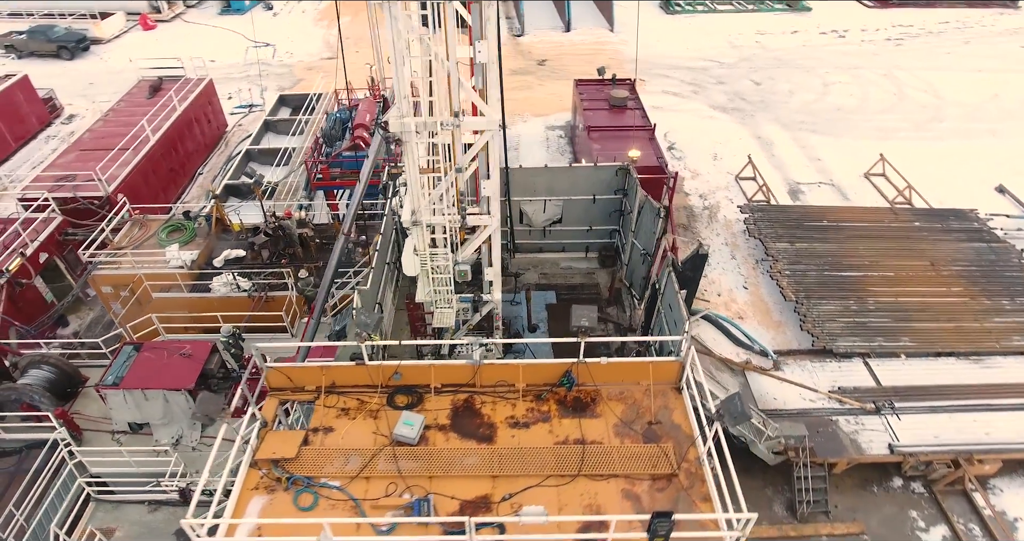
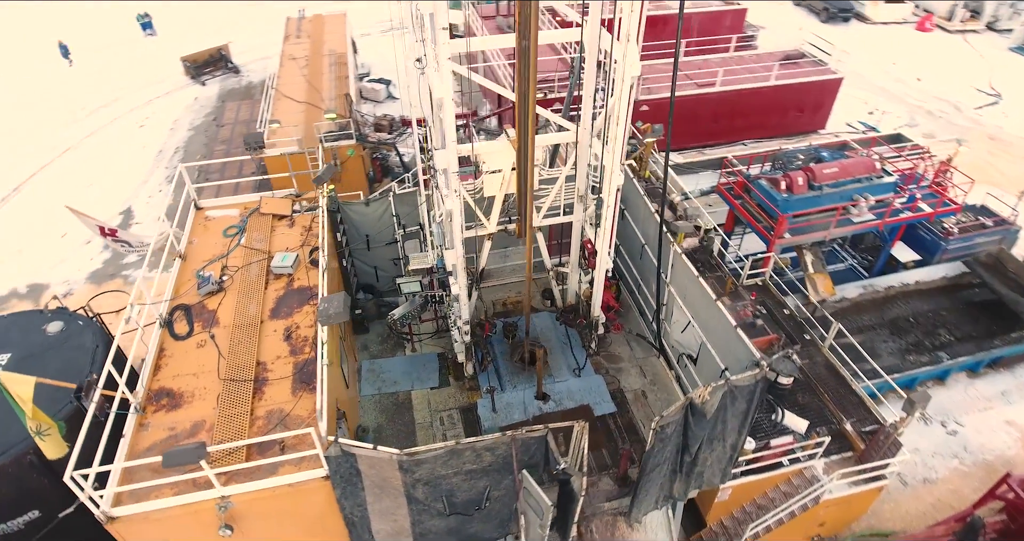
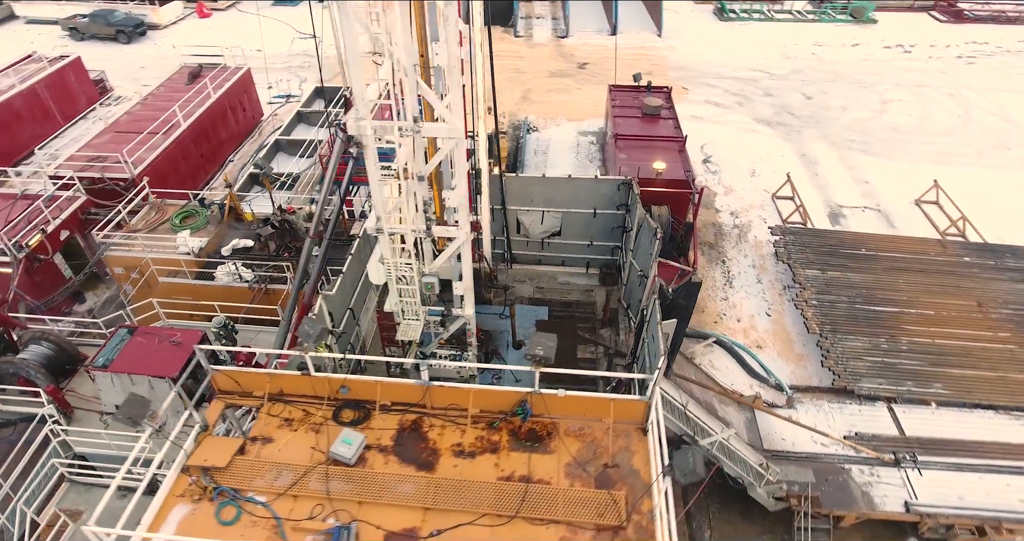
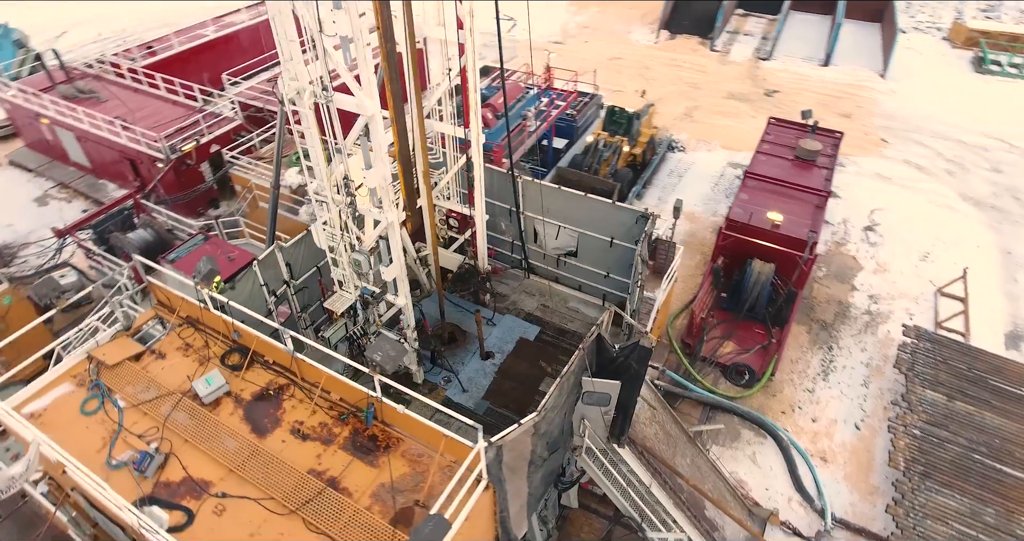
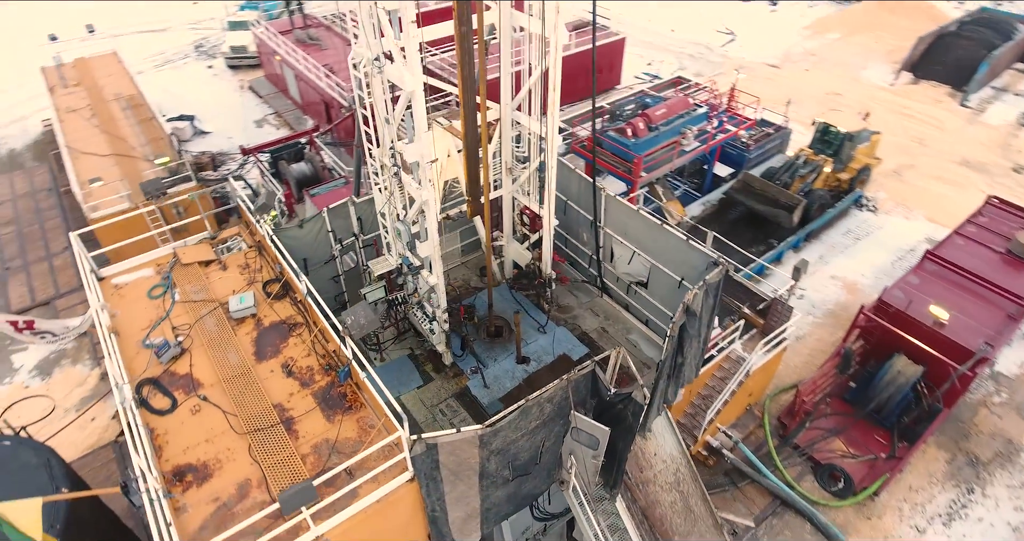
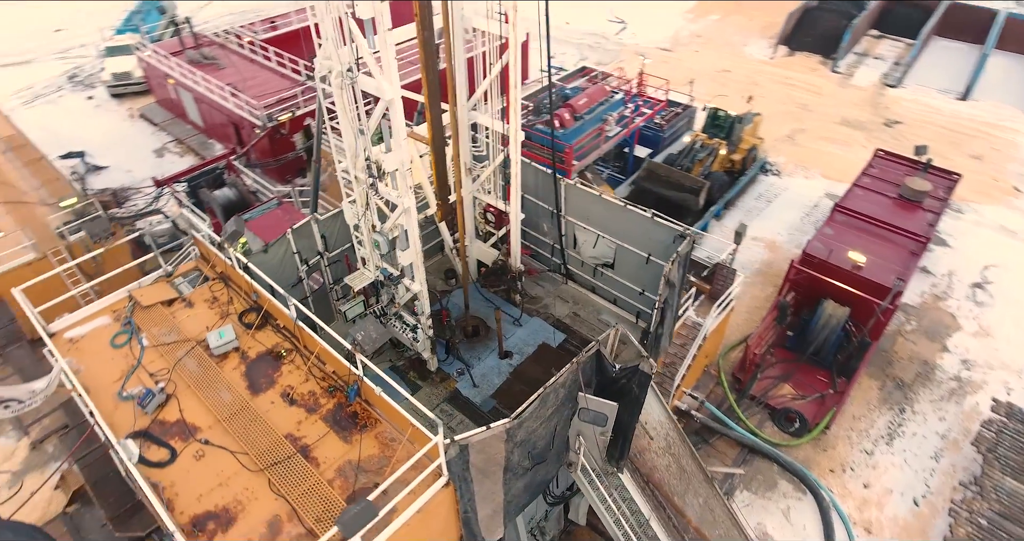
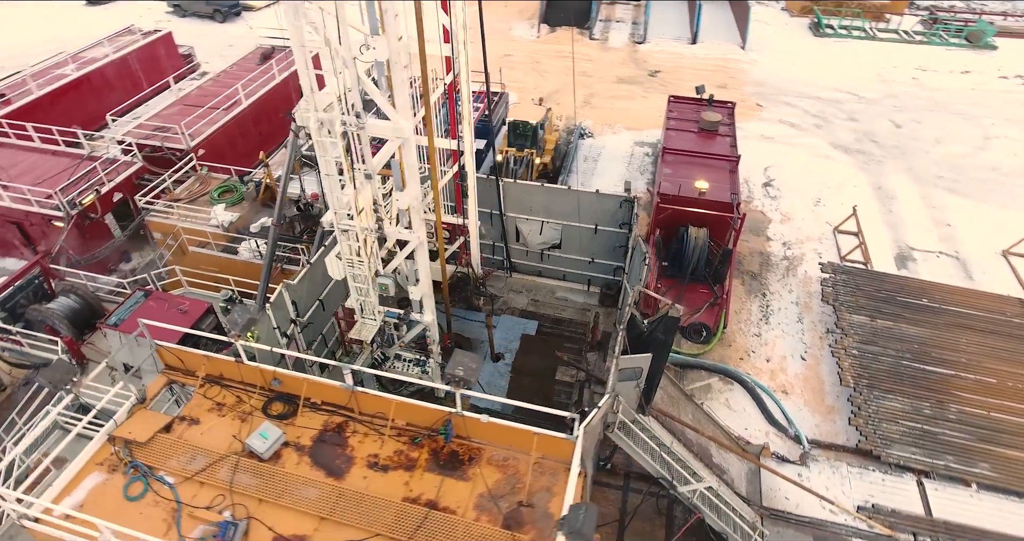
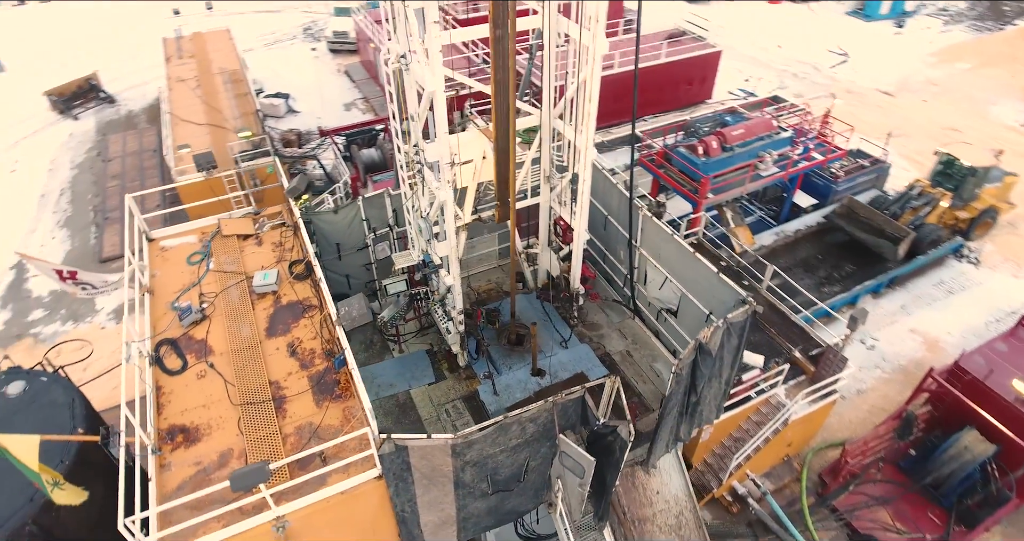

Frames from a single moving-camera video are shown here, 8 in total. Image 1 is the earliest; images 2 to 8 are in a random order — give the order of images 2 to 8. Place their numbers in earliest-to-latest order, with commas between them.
3, 7, 4, 6, 5, 8, 2
